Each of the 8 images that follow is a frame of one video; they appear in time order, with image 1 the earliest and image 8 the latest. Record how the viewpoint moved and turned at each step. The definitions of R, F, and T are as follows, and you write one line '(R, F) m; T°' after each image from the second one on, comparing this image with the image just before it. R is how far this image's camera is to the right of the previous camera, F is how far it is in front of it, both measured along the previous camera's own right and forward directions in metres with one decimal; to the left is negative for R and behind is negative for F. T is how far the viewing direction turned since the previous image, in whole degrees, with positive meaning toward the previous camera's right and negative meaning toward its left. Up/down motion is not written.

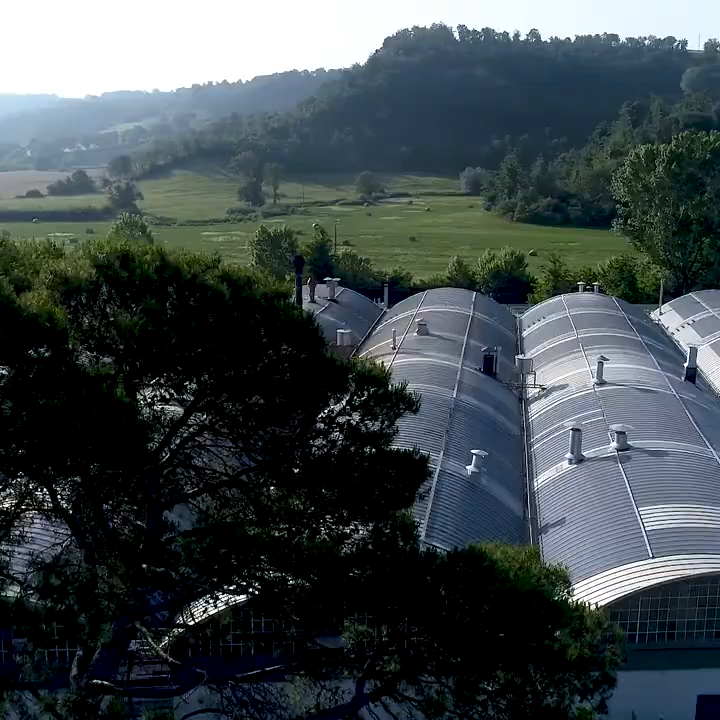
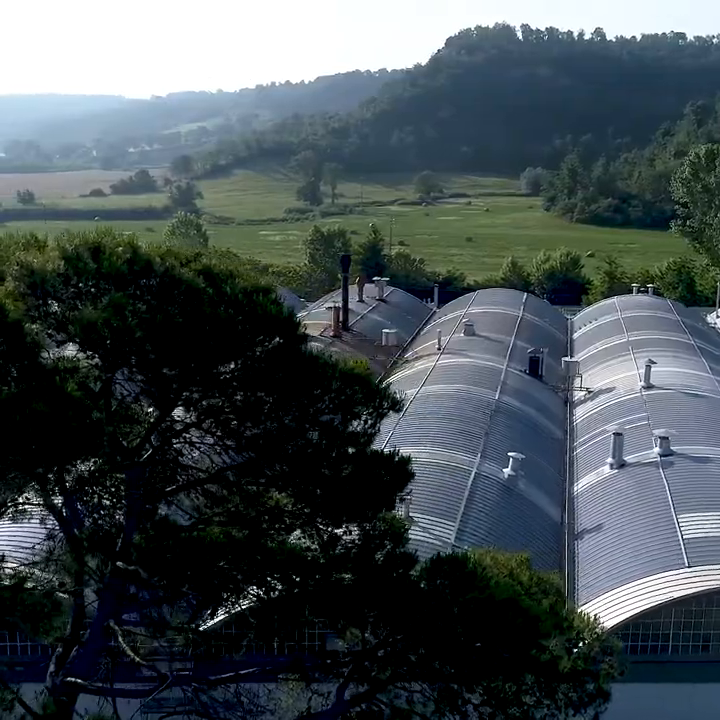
(+0.4, +0.2) m; -3°
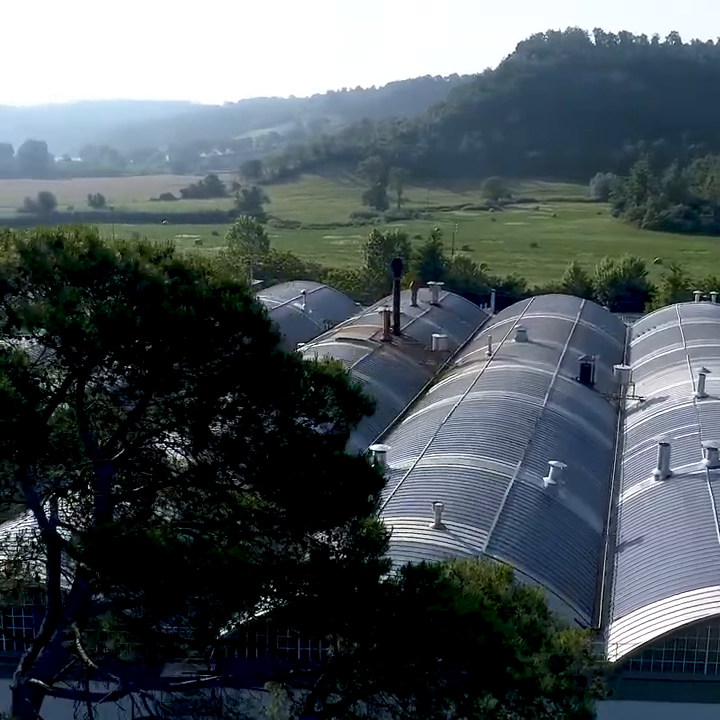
(+0.5, +0.2) m; -4°
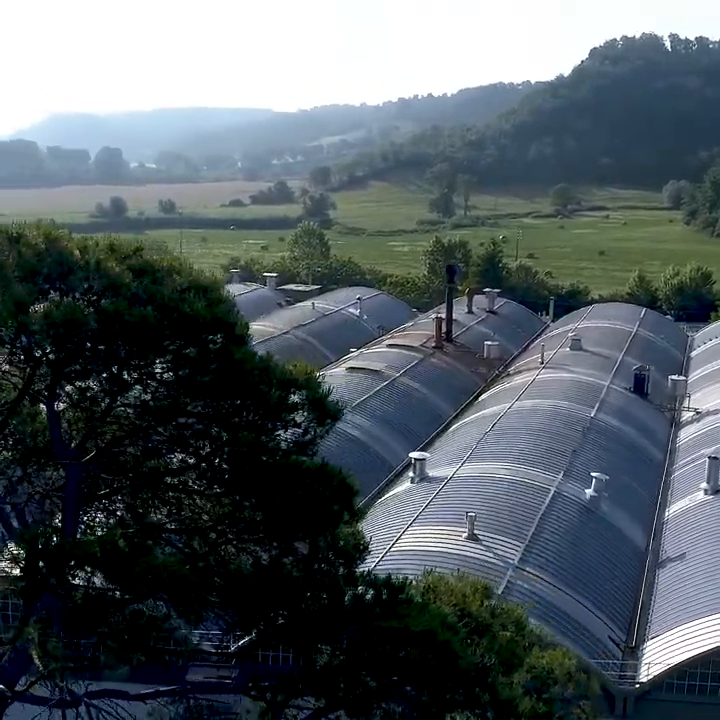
(+0.5, +0.2) m; -4°
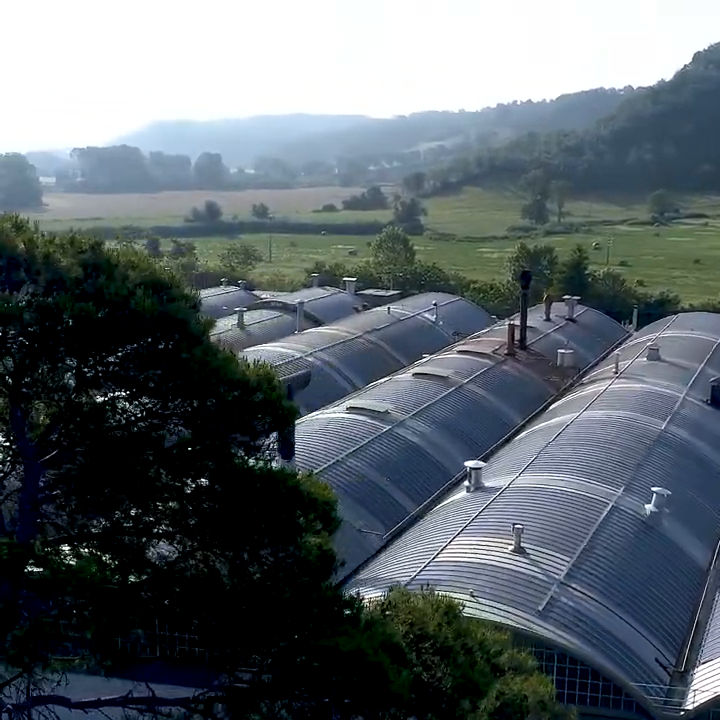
(+0.7, +0.3) m; -5°
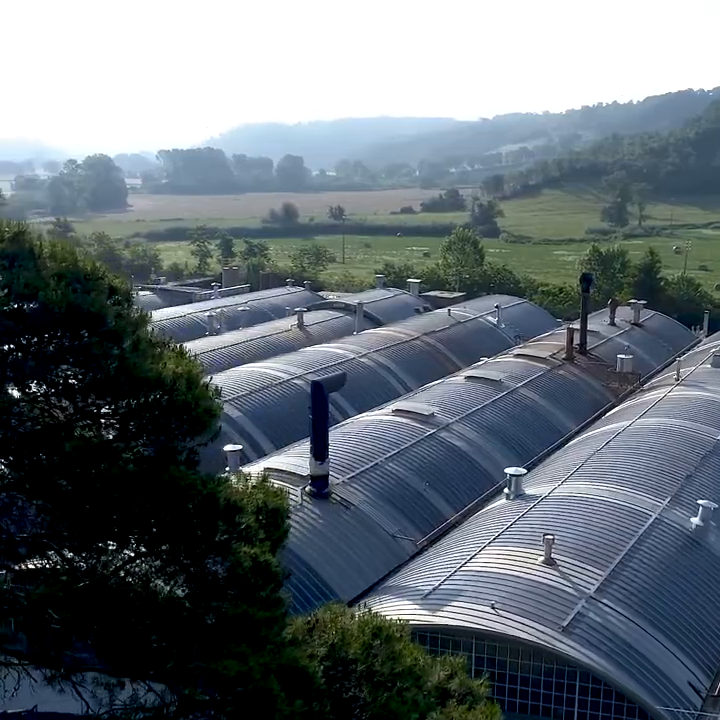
(+0.7, +0.4) m; -4°
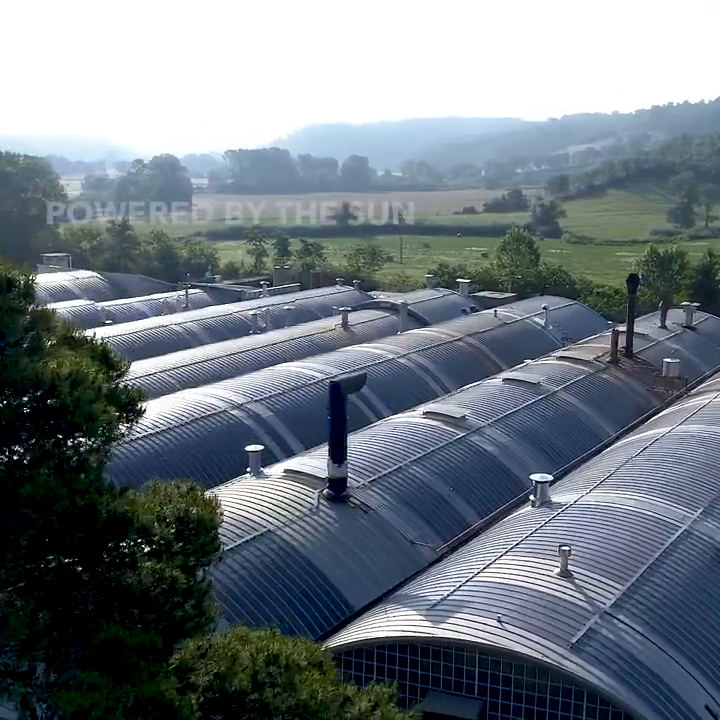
(+0.7, +0.5) m; -4°
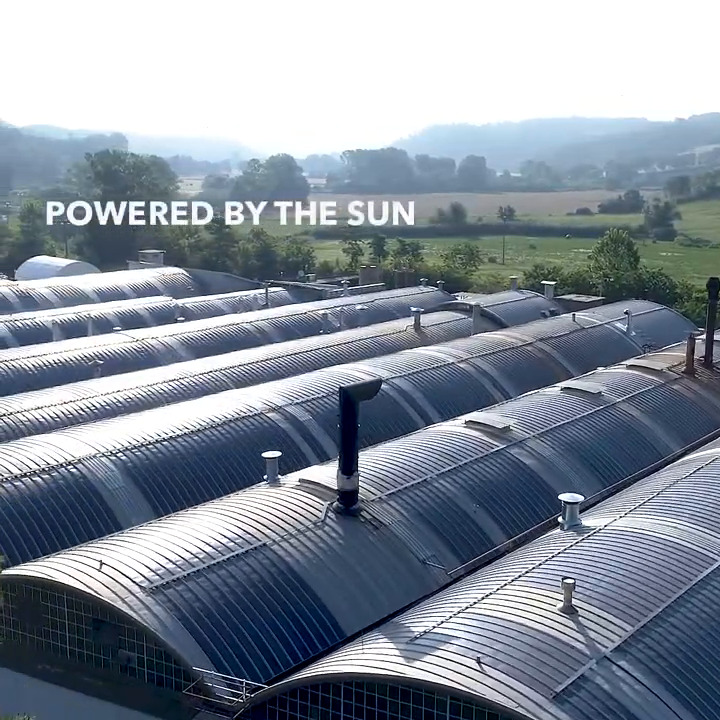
(+1.5, +1.2) m; -6°
